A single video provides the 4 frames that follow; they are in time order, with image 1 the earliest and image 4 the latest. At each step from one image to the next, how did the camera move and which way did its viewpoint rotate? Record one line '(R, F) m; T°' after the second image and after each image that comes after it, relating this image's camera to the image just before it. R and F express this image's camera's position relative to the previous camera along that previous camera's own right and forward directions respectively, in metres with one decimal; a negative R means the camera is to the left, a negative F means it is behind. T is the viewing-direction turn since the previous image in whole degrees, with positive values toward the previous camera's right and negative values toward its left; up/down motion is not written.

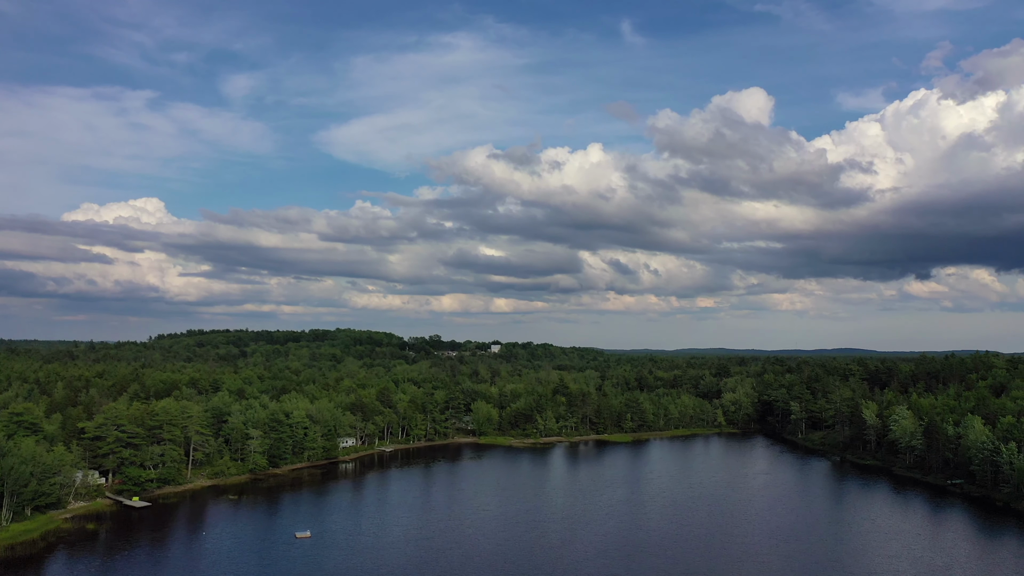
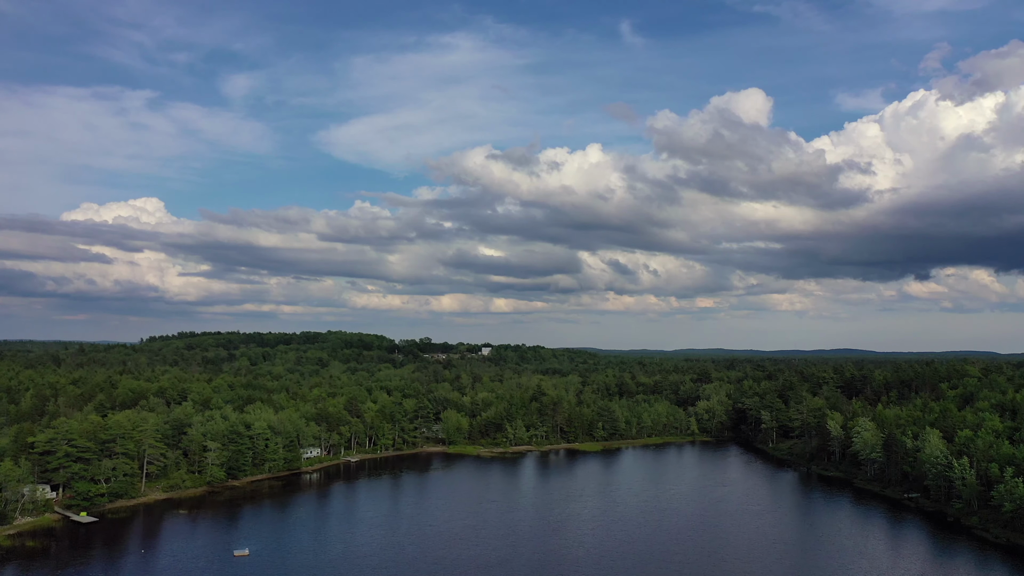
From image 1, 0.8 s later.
(+5.8, +0.2) m; 0°
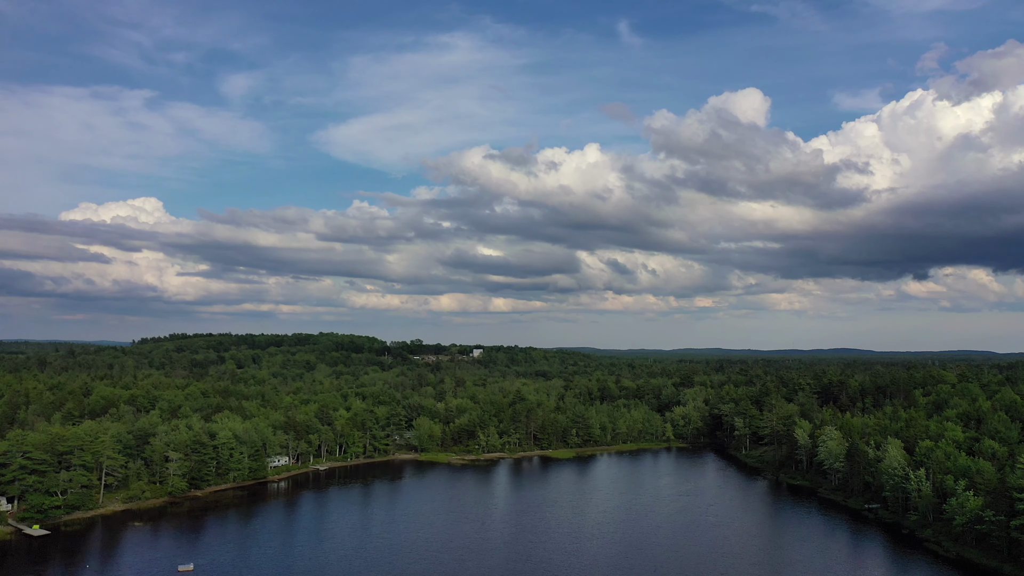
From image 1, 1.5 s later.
(+5.1, +0.1) m; 0°
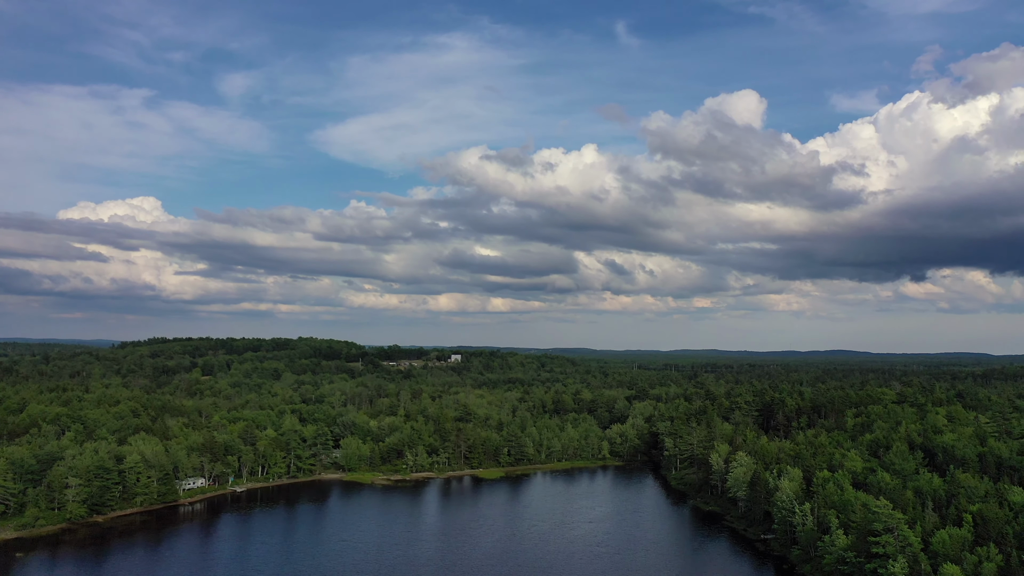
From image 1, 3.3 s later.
(+13.5, +0.3) m; 0°
